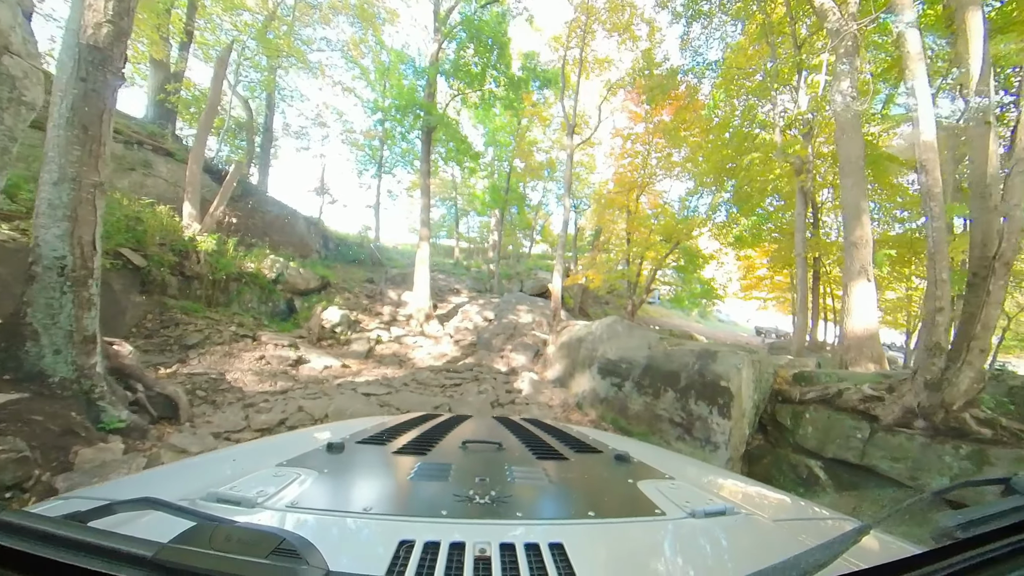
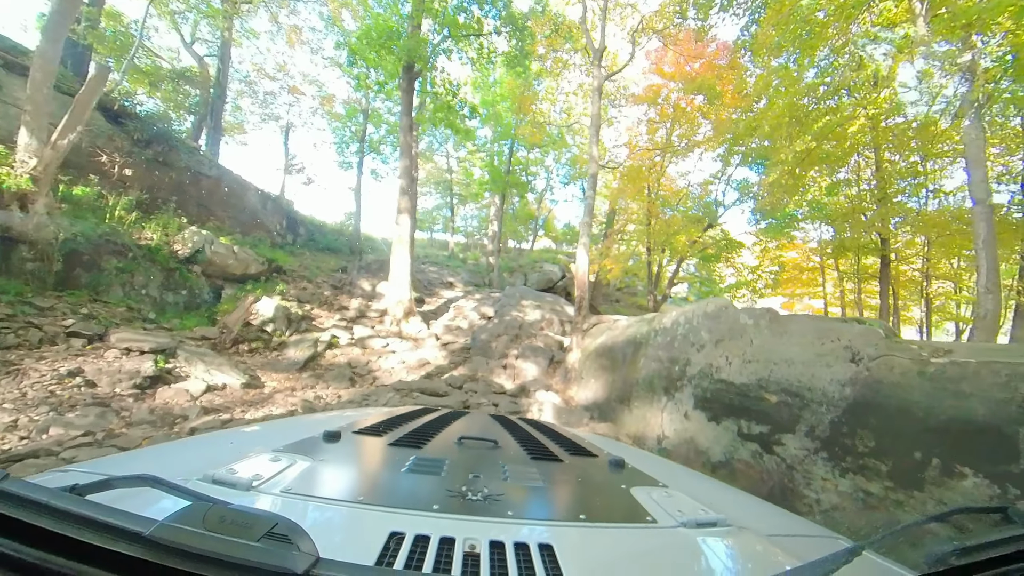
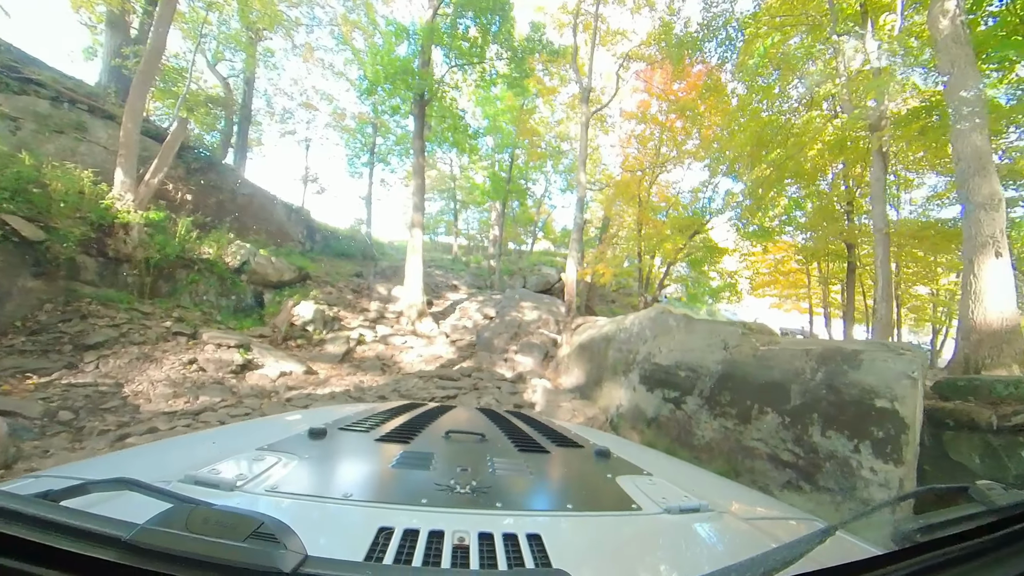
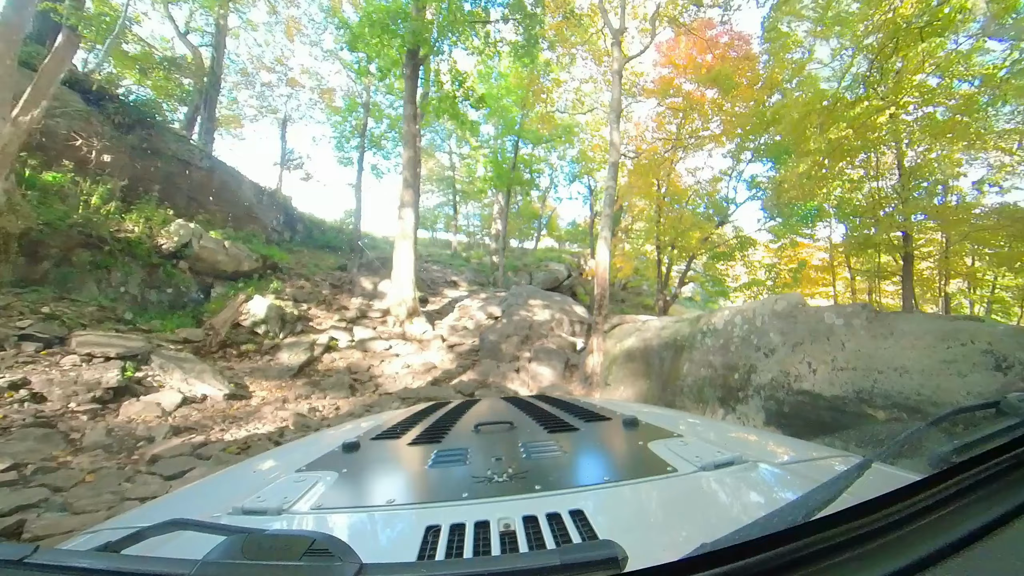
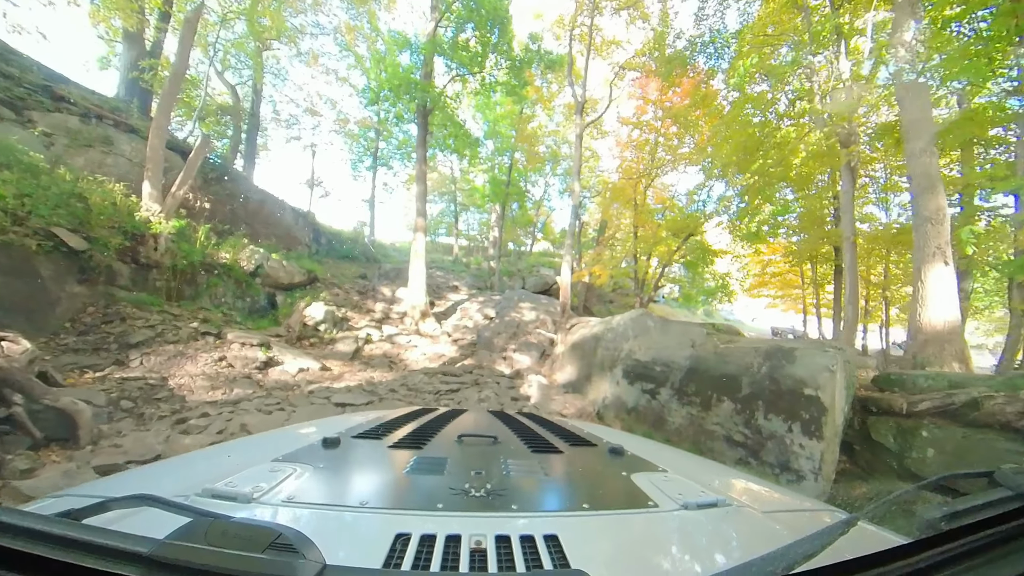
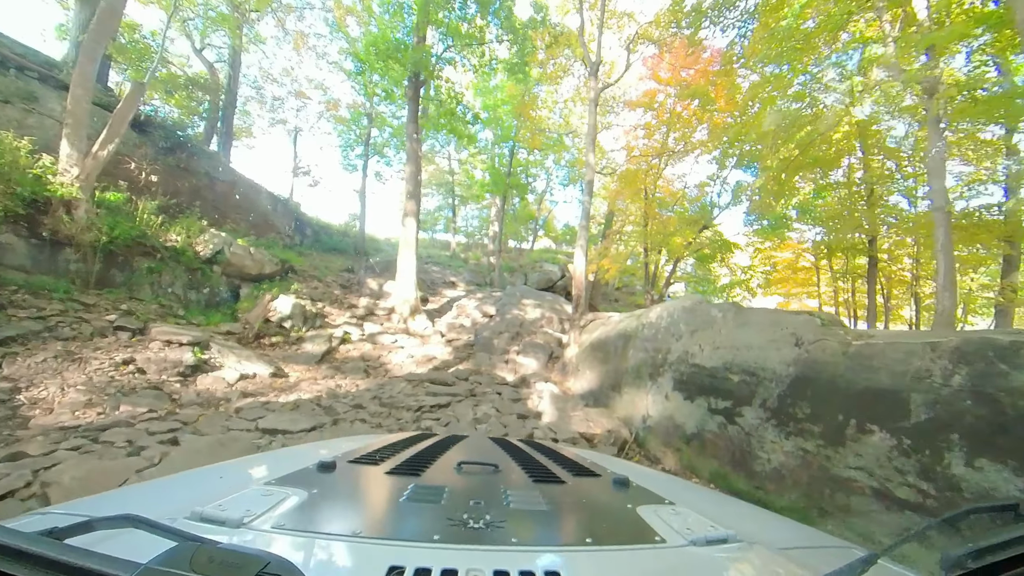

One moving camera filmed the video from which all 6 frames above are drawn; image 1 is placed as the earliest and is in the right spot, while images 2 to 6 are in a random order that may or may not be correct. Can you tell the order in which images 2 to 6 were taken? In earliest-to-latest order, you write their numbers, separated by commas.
5, 3, 6, 2, 4
